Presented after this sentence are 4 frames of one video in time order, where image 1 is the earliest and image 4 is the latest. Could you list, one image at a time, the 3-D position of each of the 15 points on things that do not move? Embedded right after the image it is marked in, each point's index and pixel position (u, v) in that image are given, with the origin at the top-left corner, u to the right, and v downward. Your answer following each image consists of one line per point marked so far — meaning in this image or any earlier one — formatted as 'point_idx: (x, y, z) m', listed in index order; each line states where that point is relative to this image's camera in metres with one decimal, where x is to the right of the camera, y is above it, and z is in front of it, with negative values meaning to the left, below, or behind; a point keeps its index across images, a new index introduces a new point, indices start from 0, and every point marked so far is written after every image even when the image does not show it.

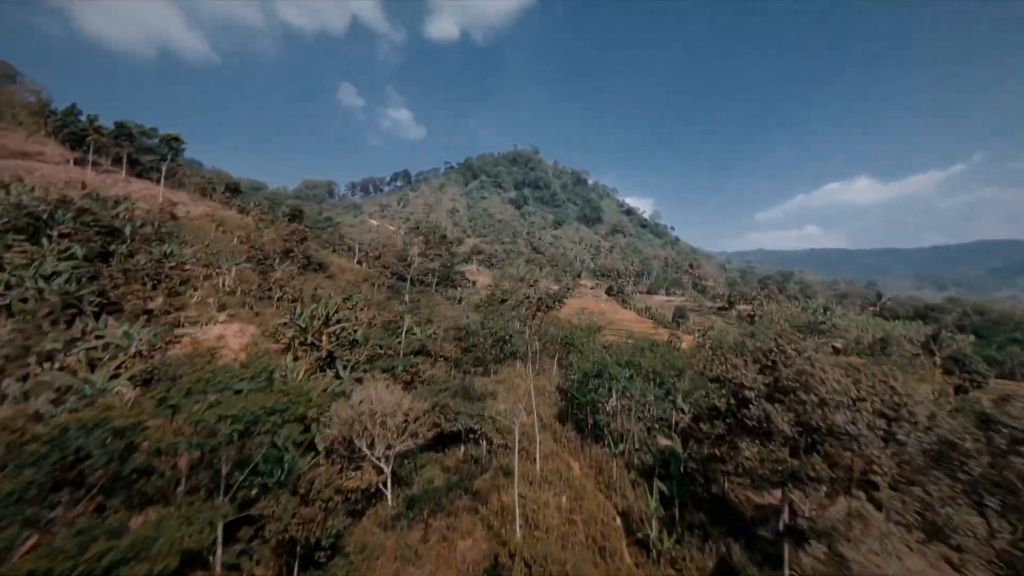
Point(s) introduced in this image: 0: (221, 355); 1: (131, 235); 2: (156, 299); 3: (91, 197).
0: (-10.4, -2.5, +13.1) m
1: (-16.6, +2.3, +16.4) m
2: (-13.8, -0.5, +14.4) m
3: (-19.7, +4.2, +17.5) m
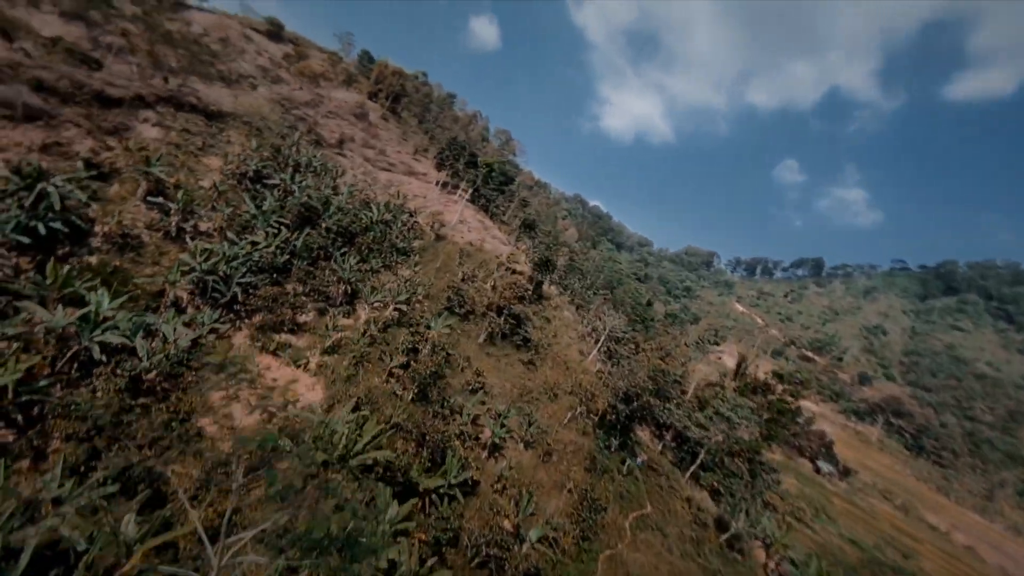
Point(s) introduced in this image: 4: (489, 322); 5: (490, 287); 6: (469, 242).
0: (-7.0, -3.1, +8.7) m
1: (-6.0, +1.9, +15.5) m
2: (-7.1, -0.8, +12.1) m
3: (-6.2, +4.2, +18.6) m
4: (-0.8, -1.3, +14.6) m
5: (-0.7, +0.2, +16.0) m
6: (-2.2, +2.4, +19.6) m
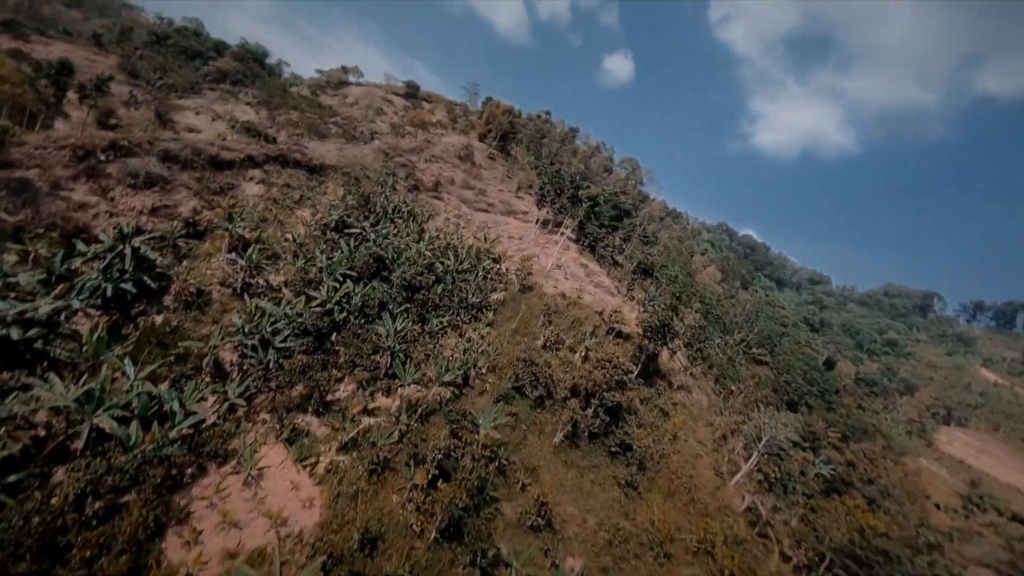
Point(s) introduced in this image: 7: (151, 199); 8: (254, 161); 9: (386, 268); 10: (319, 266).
0: (-6.2, -4.6, +6.7) m
1: (-2.8, -0.3, +13.2) m
2: (-5.0, -2.6, +10.2) m
3: (-1.8, +1.7, +16.3) m
4: (+1.7, -3.5, +10.3) m
5: (+2.3, -2.1, +11.7) m
6: (+2.2, -0.2, +15.8) m
7: (-12.0, +2.9, +12.5) m
8: (-10.9, +5.3, +15.8) m
9: (-4.8, +0.8, +14.4) m
10: (-6.8, +0.8, +13.3) m
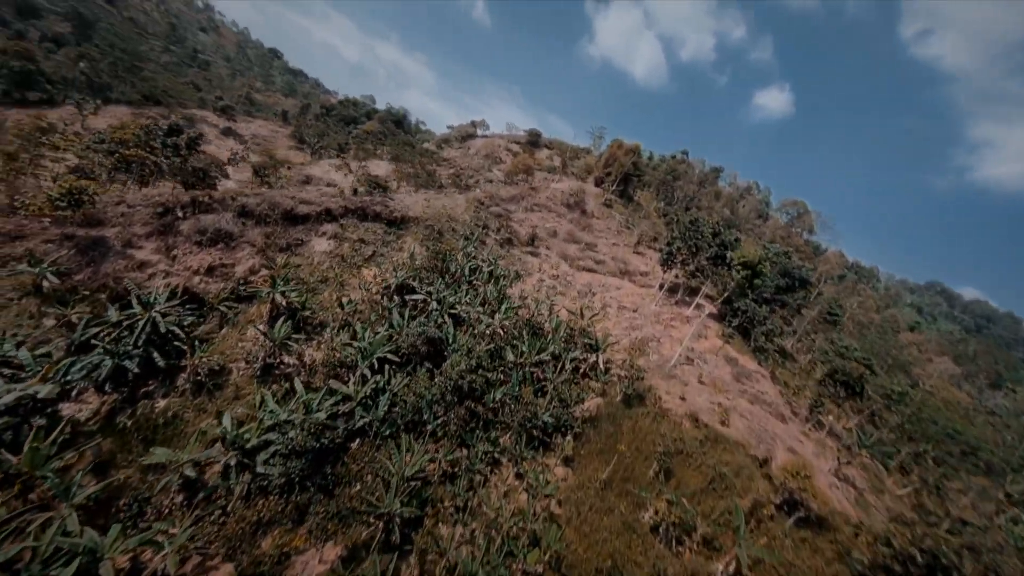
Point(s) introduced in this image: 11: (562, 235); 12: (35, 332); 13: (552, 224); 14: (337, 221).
0: (-6.2, -6.2, +3.6) m
1: (-0.7, -2.9, +9.0) m
2: (-3.9, -4.7, +6.7) m
3: (+1.5, -1.3, +11.9) m
4: (+2.4, -5.9, +4.6) m
5: (+3.5, -4.8, +5.9) m
6: (+4.9, -3.4, +9.9) m
7: (-9.3, +0.9, +11.6) m
8: (-7.0, +2.8, +14.6) m
9: (-2.1, -1.8, +10.9) m
10: (-4.3, -1.6, +10.5) m
11: (+2.5, +2.6, +18.7) m
12: (-10.9, -1.0, +8.6) m
13: (+2.1, +3.3, +19.5) m
14: (-6.8, +2.6, +14.6) m
